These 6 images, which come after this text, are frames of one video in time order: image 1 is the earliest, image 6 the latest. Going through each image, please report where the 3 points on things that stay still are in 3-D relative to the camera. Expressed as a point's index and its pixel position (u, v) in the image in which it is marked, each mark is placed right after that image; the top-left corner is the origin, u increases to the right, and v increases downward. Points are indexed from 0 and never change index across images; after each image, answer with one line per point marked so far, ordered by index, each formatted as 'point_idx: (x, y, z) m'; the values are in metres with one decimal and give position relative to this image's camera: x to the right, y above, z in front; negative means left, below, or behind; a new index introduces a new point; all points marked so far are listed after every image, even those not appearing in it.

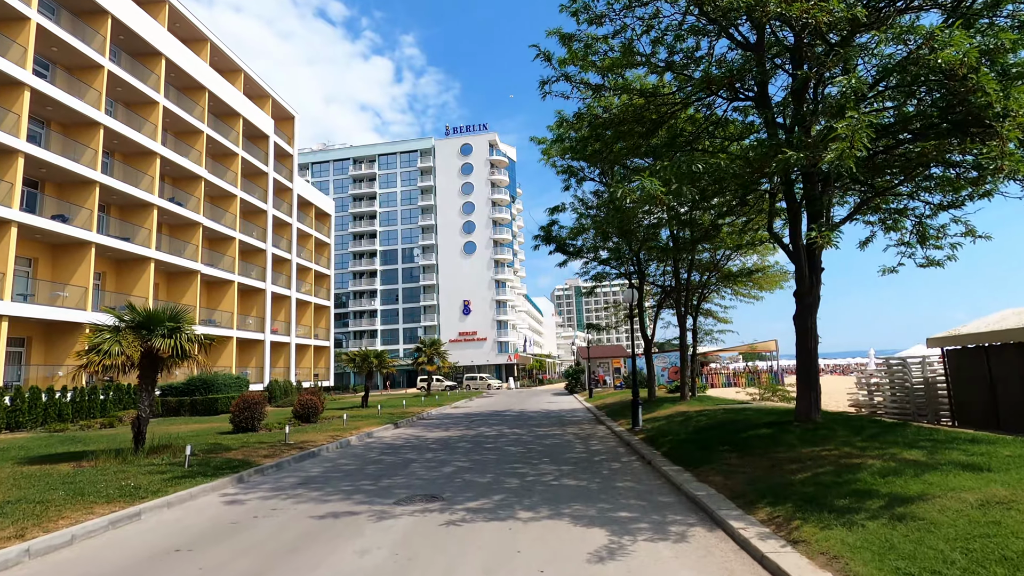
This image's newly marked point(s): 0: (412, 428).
0: (-3.2, -4.6, +17.6) m
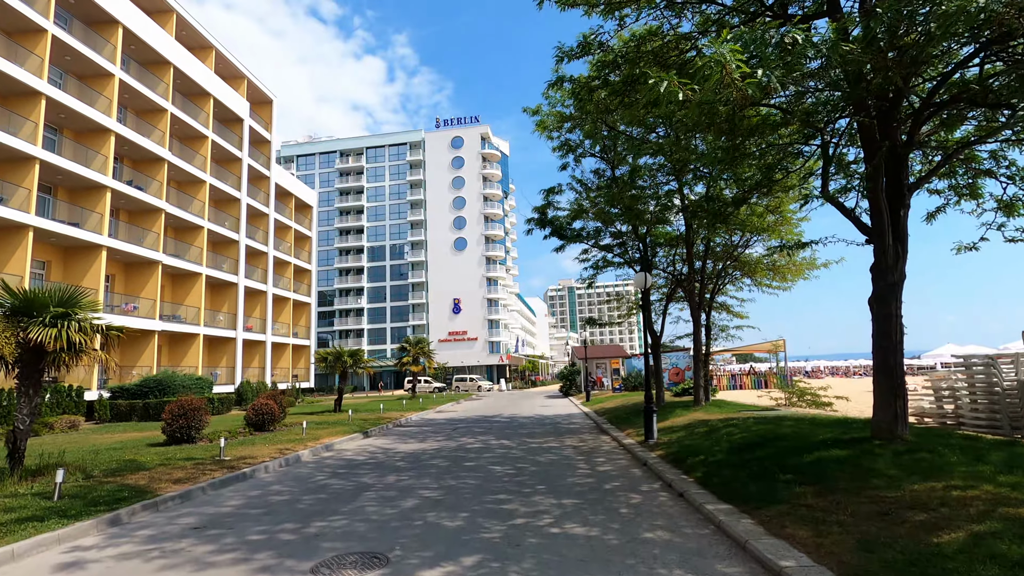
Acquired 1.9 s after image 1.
0: (-3.6, -4.2, +15.0) m
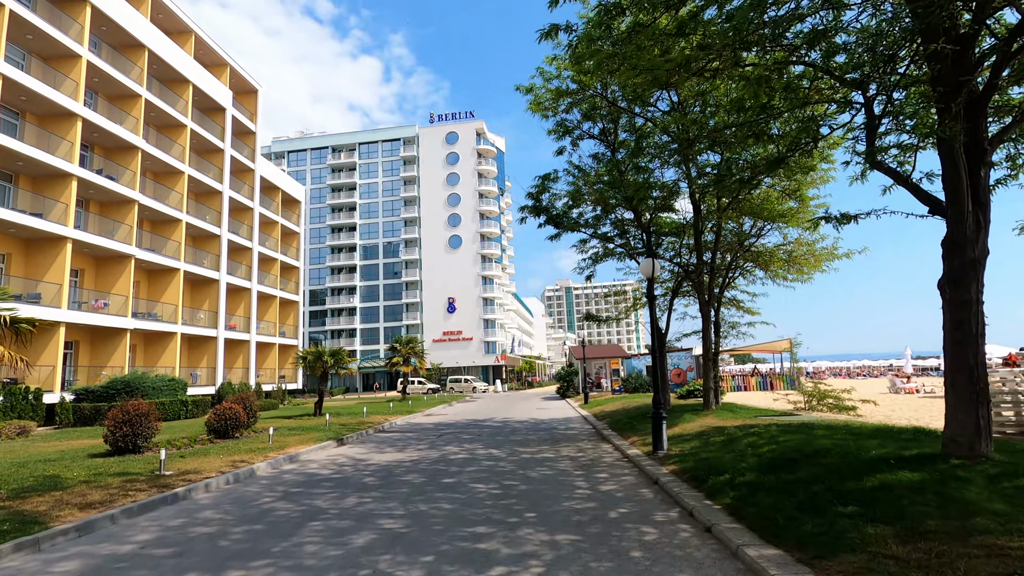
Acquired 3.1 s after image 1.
0: (-3.8, -3.9, +13.4) m
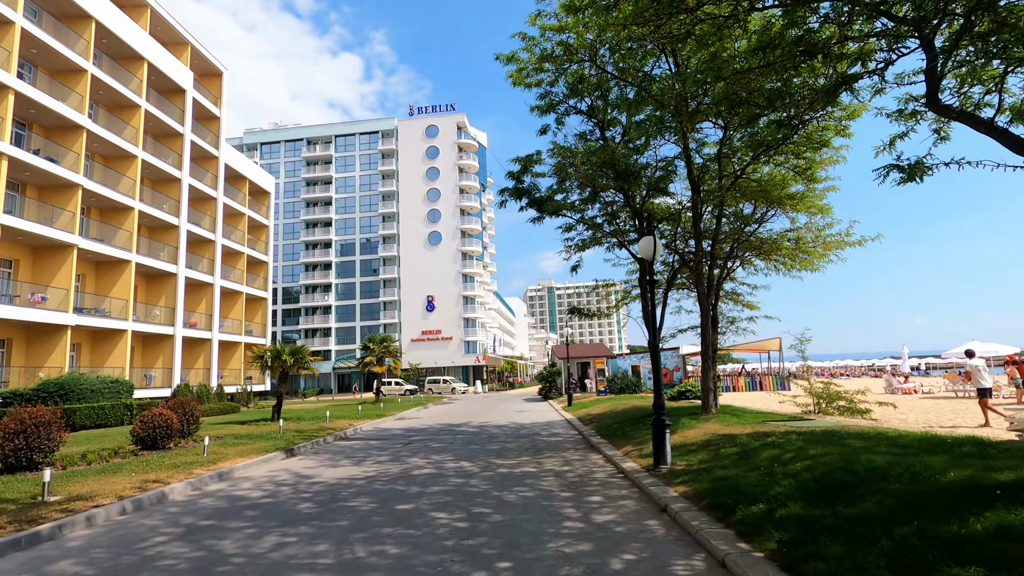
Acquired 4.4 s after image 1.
0: (-4.3, -3.6, +11.5) m
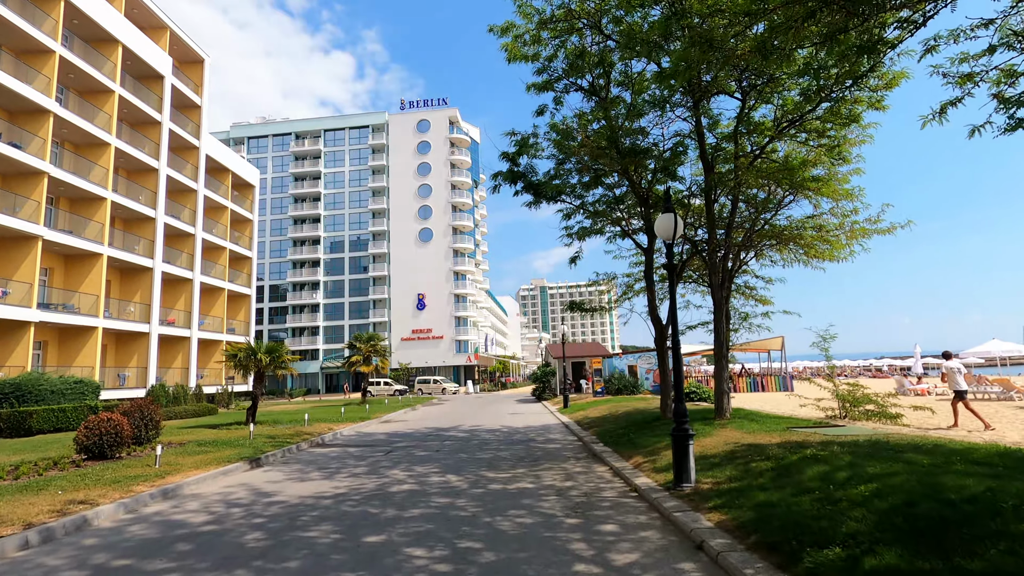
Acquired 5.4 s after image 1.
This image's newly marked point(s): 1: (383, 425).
0: (-4.4, -3.4, +10.1) m
1: (-4.6, -5.0, +19.7) m
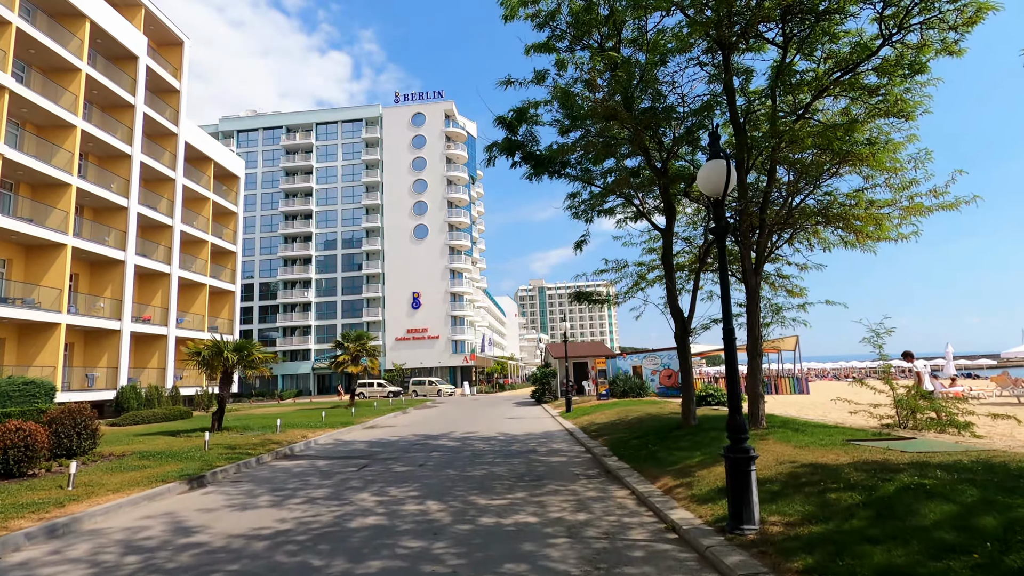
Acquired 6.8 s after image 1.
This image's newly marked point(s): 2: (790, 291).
0: (-4.5, -3.1, +8.2) m
1: (-4.7, -4.7, +17.8) m
2: (+6.7, -0.1, +13.1) m
